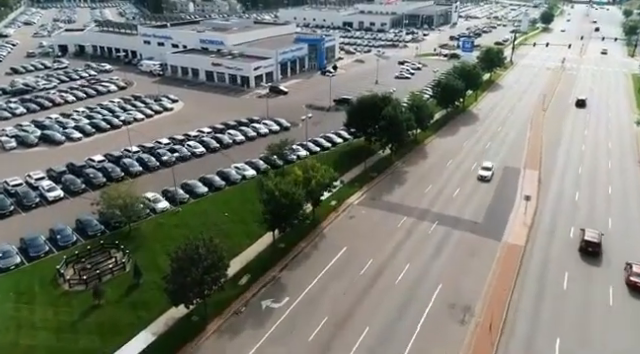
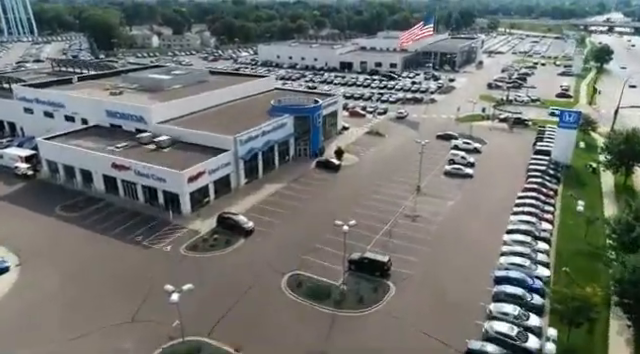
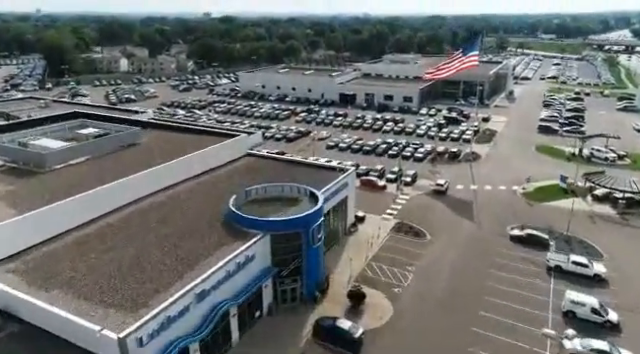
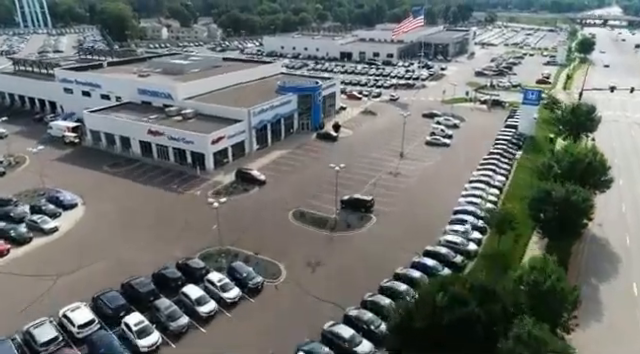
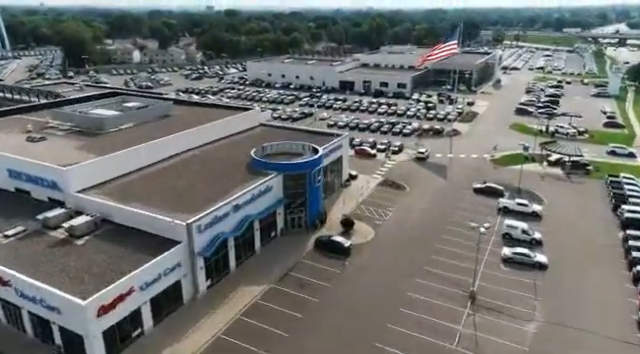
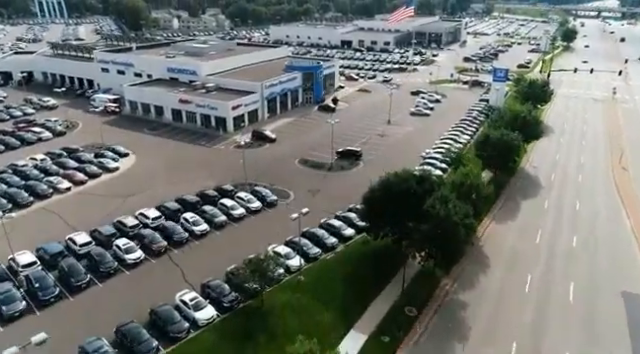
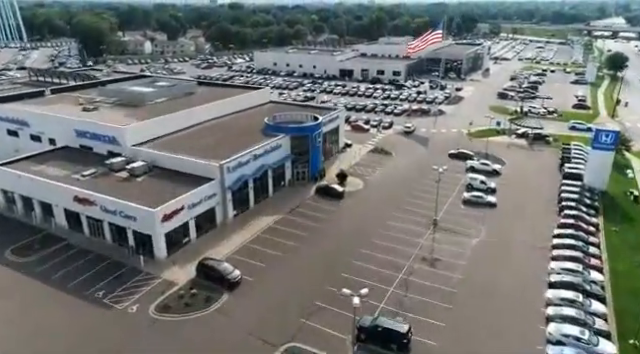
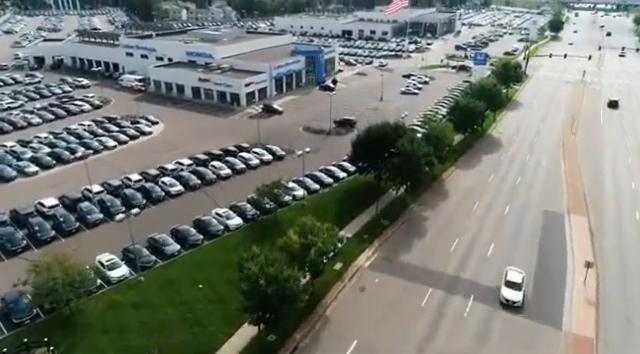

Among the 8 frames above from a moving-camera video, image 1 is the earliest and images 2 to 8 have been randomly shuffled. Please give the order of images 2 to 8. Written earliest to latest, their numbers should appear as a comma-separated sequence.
8, 6, 4, 2, 7, 5, 3
